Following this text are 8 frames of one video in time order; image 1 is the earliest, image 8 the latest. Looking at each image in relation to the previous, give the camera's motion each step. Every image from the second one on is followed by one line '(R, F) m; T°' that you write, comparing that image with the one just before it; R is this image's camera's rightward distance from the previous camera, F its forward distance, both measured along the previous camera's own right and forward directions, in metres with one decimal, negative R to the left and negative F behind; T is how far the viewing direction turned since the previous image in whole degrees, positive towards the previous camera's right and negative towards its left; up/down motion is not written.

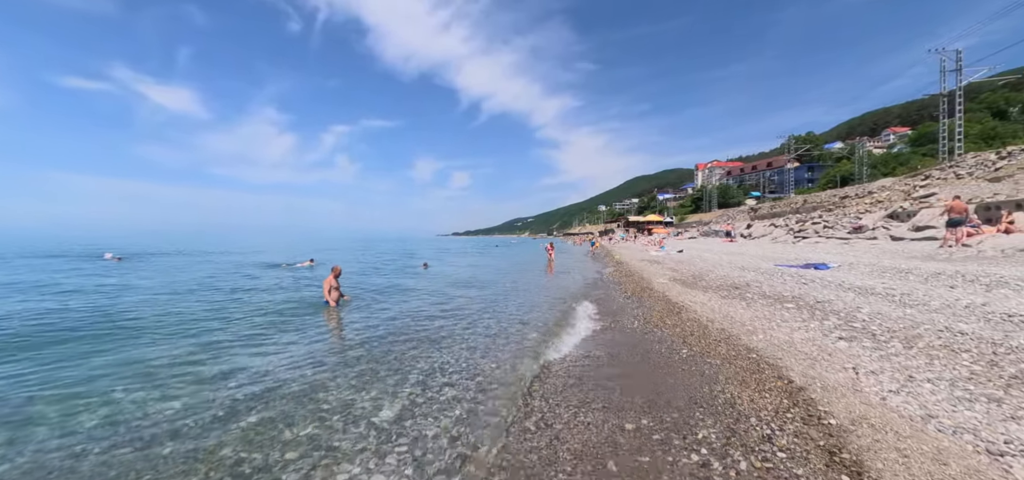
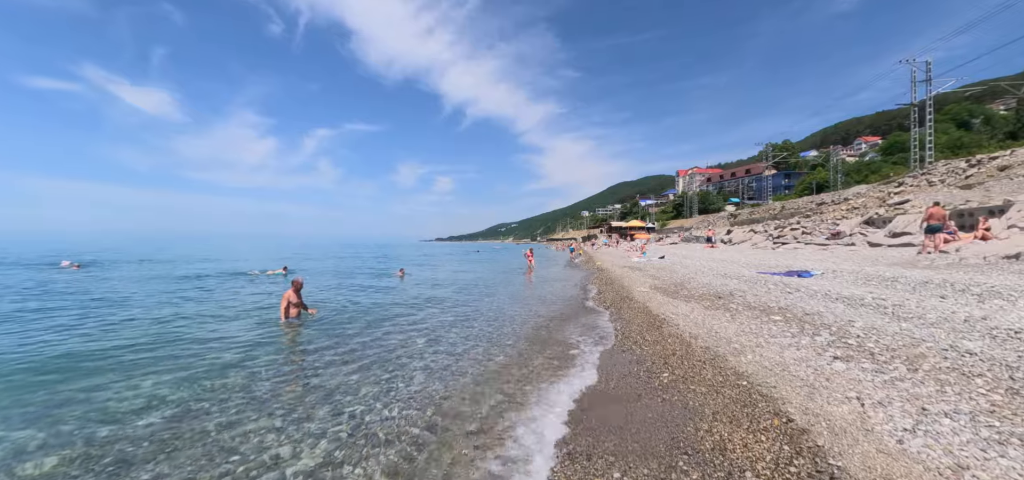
(+0.5, +0.9) m; +2°
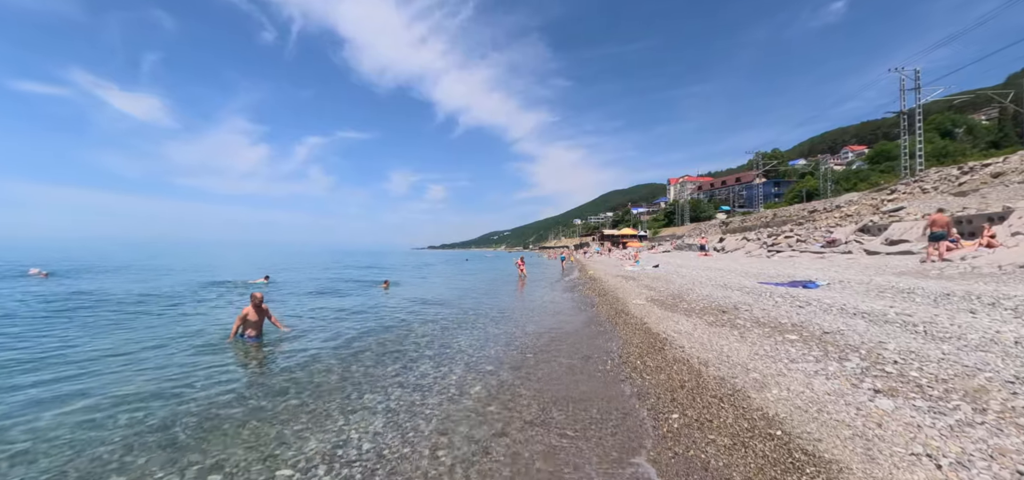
(+0.2, +1.1) m; +1°
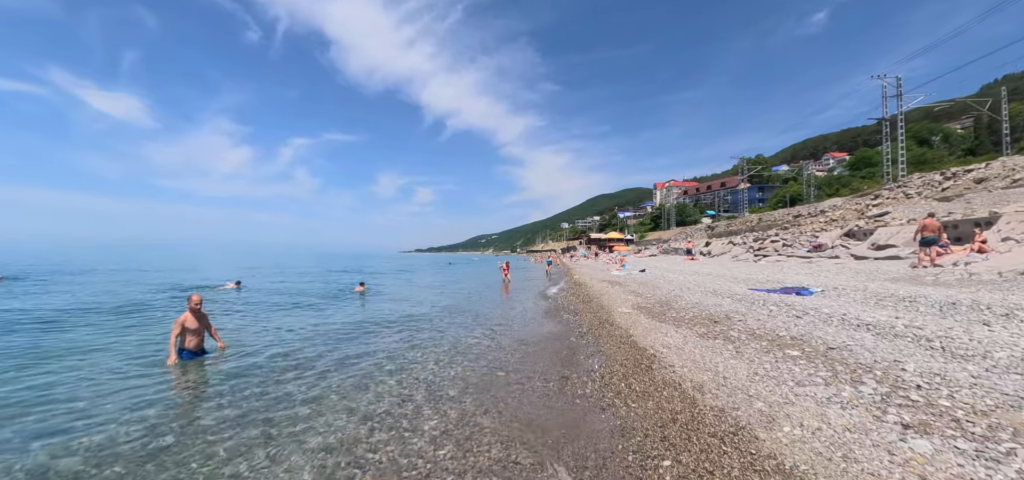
(+0.4, +1.0) m; +2°
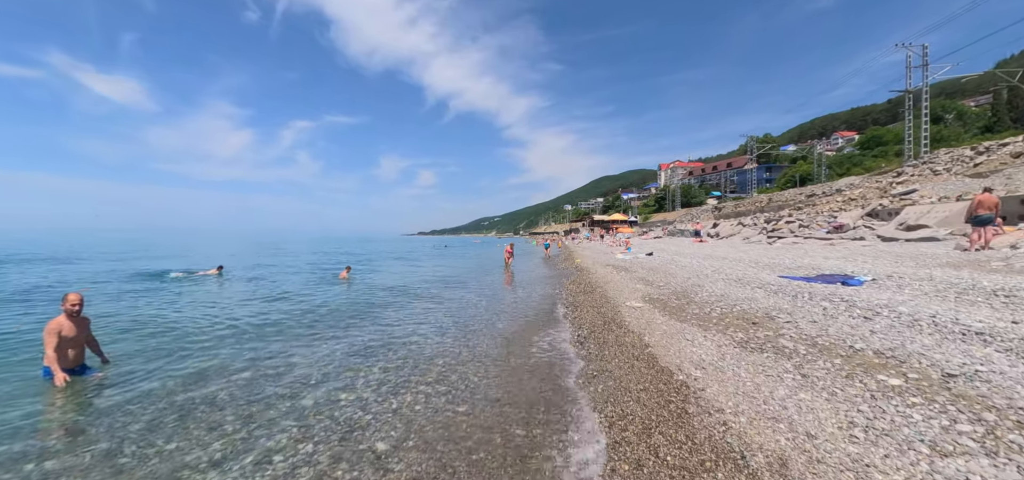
(+0.5, +2.3) m; 0°
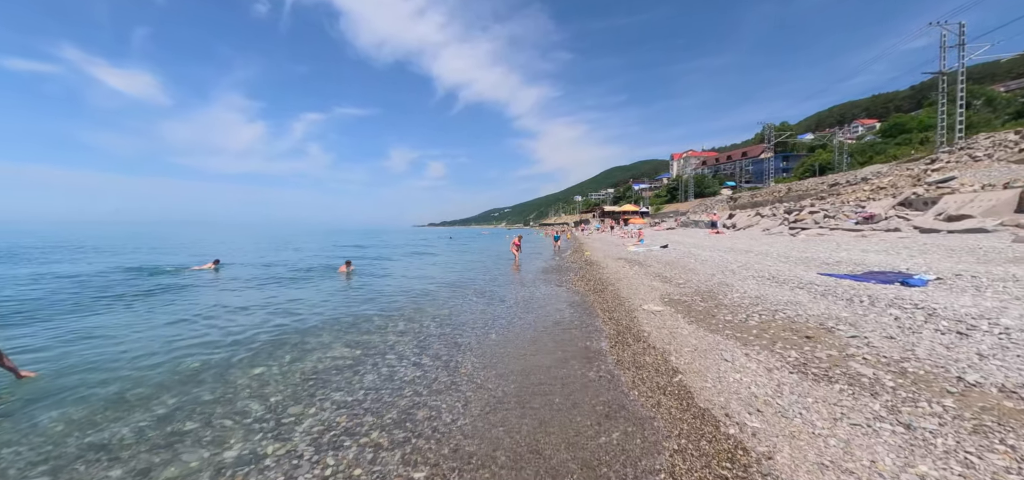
(+0.3, +1.5) m; -2°
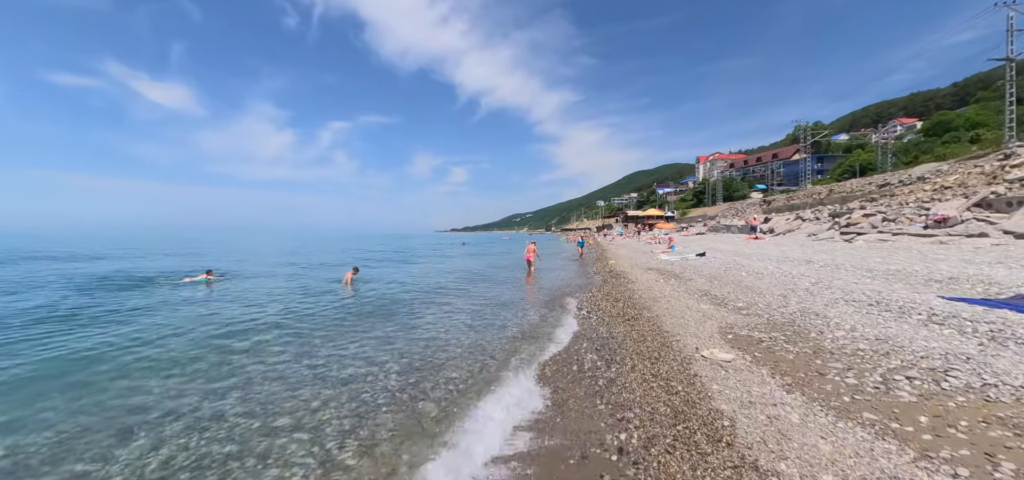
(+0.4, +2.7) m; -3°
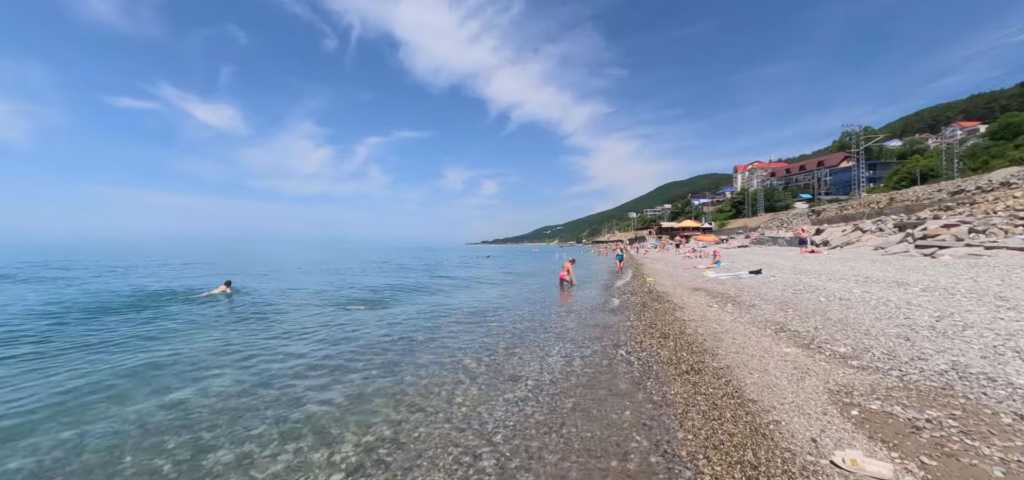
(+0.2, +2.0) m; -5°
